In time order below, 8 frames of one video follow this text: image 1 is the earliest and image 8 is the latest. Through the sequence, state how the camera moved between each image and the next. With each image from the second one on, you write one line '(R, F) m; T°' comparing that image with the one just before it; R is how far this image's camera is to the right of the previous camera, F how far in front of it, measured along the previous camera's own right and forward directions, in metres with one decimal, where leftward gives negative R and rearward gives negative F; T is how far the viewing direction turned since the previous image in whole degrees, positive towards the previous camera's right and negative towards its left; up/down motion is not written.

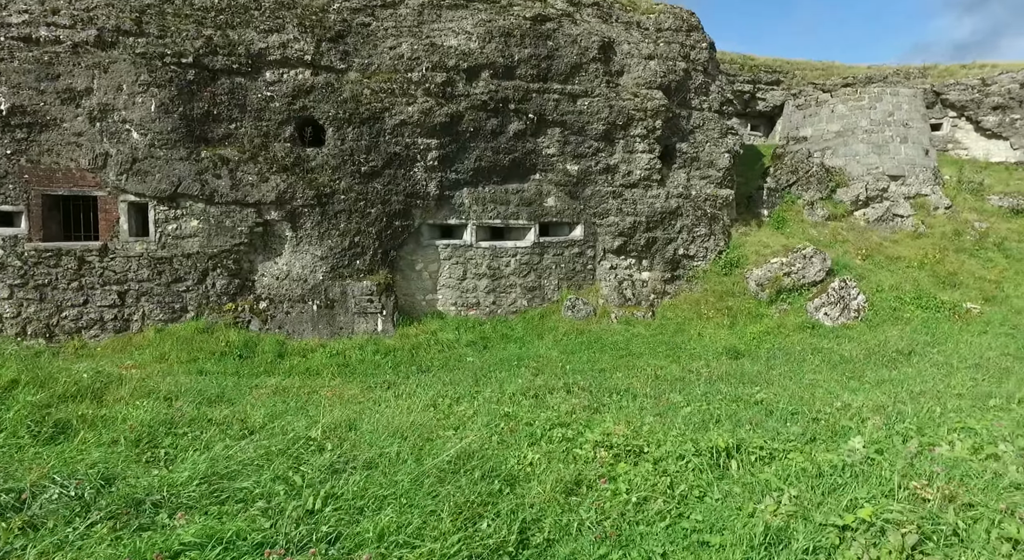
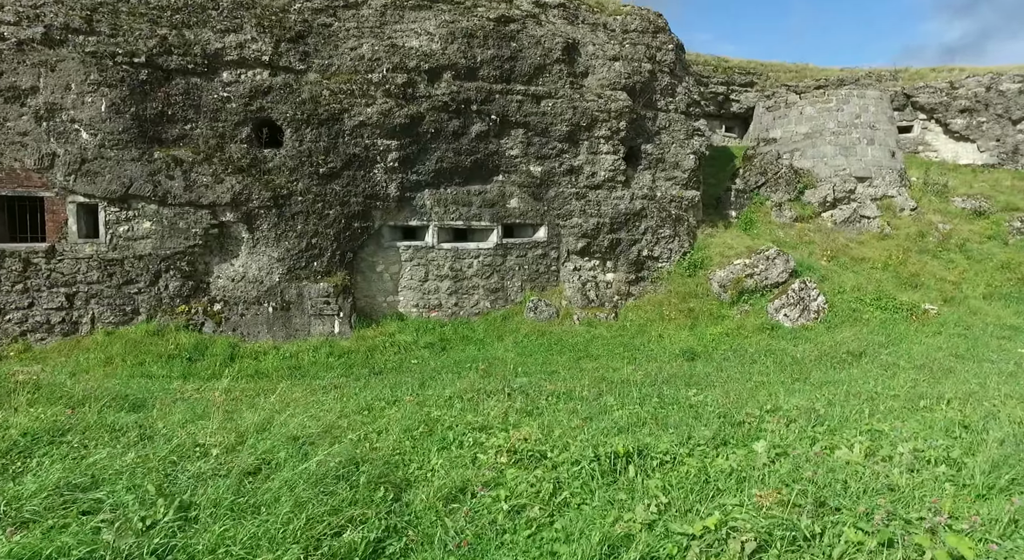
(+0.4, 0.0) m; +1°
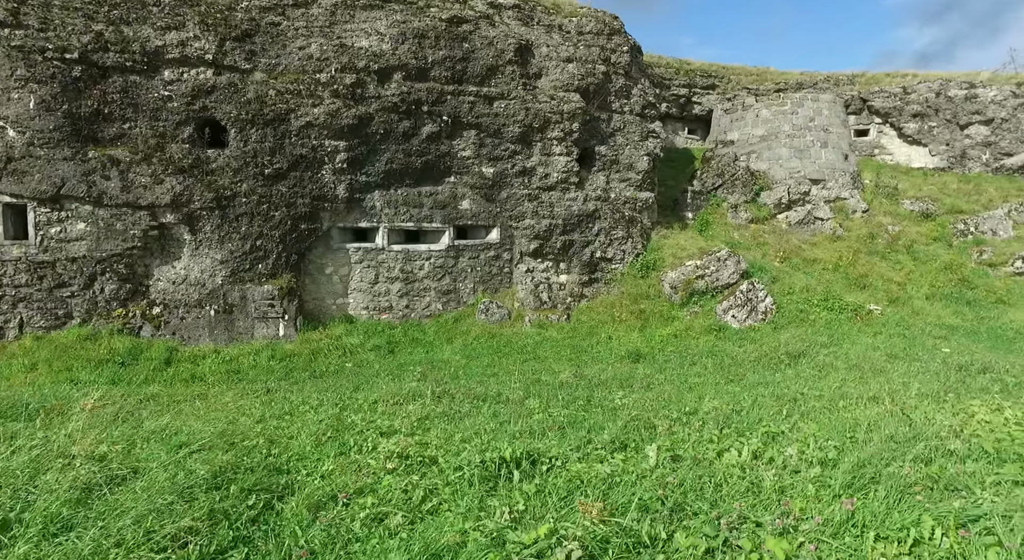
(+0.4, 0.0) m; +2°
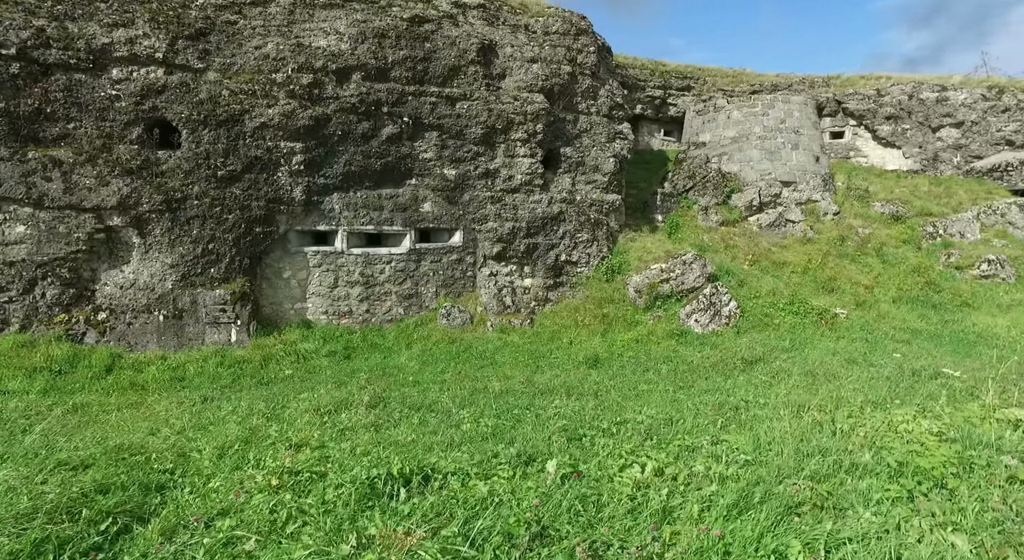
(+0.4, +0.1) m; +1°
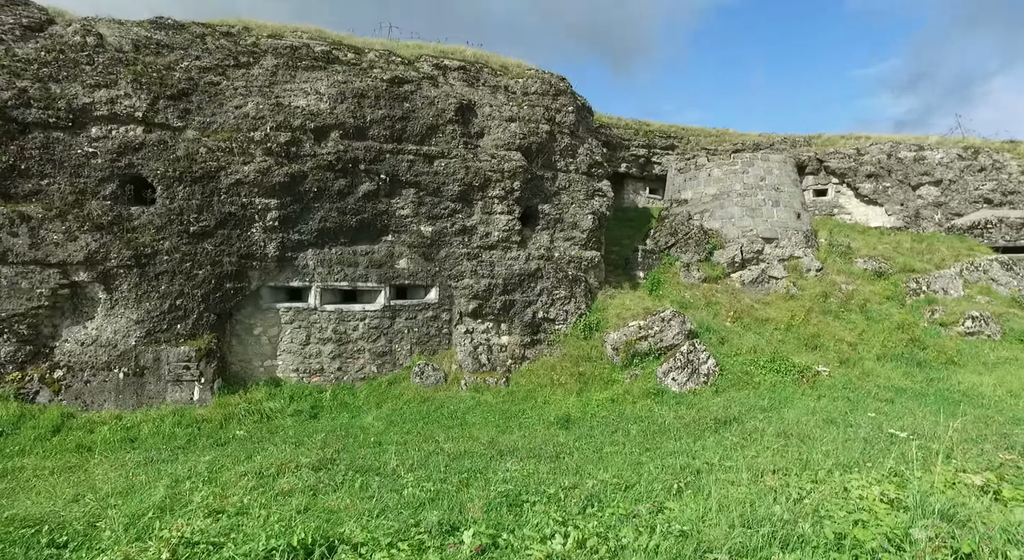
(+0.3, +0.1) m; 0°
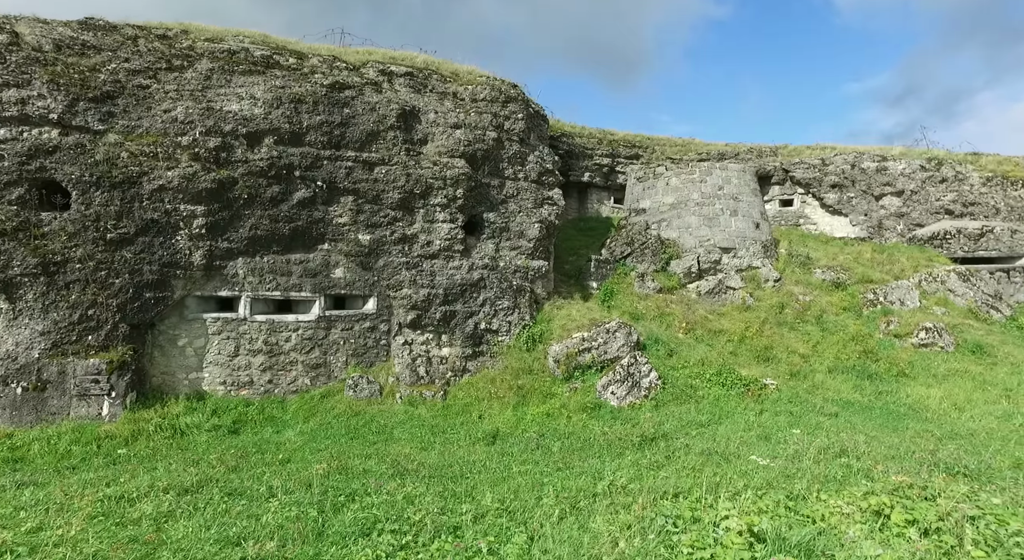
(+0.7, +0.3) m; +1°
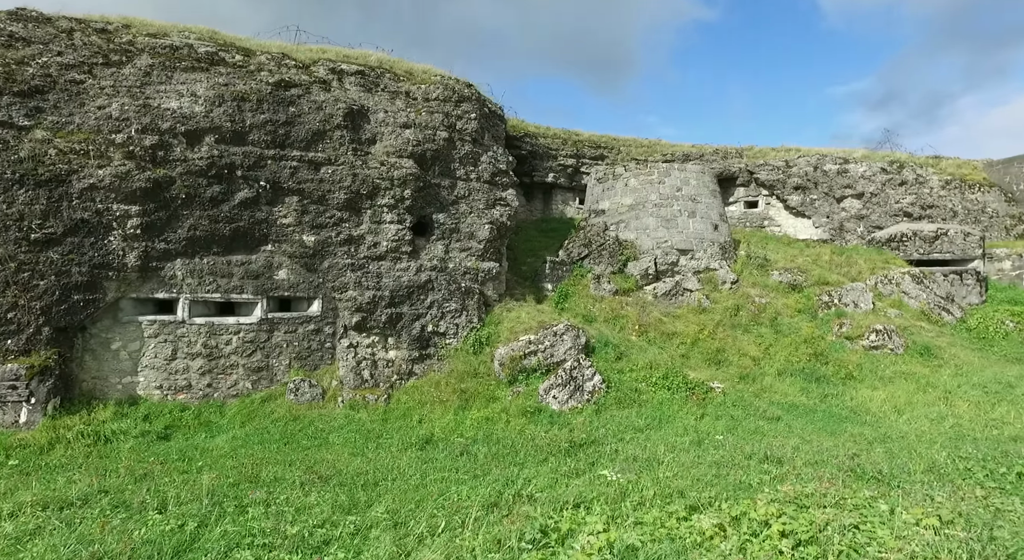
(+0.6, +0.1) m; +1°
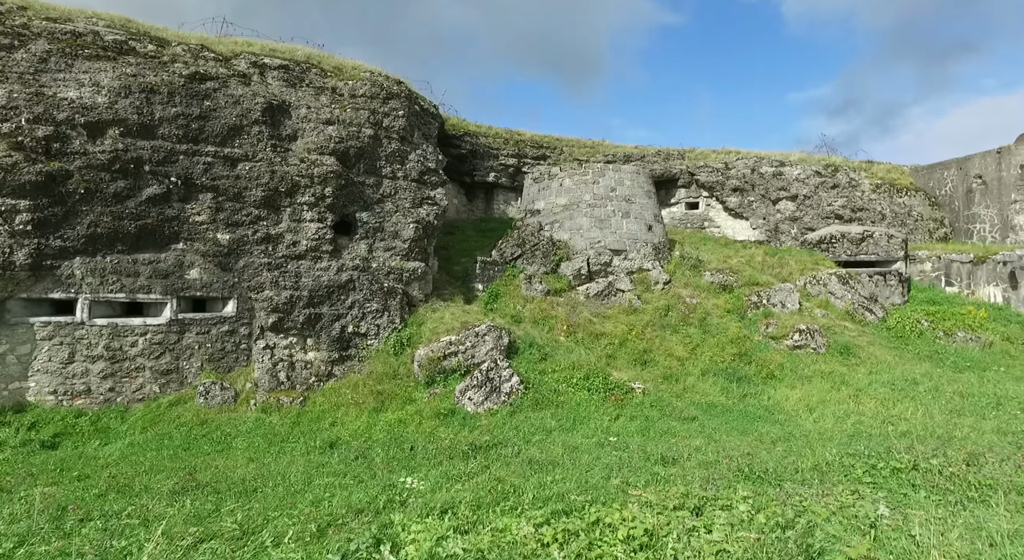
(+0.6, +0.1) m; +3°
